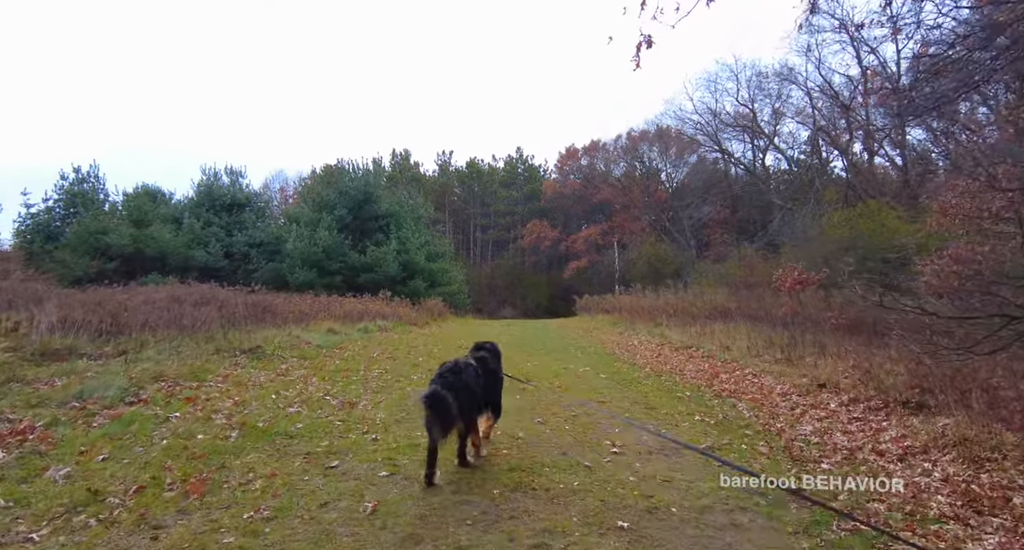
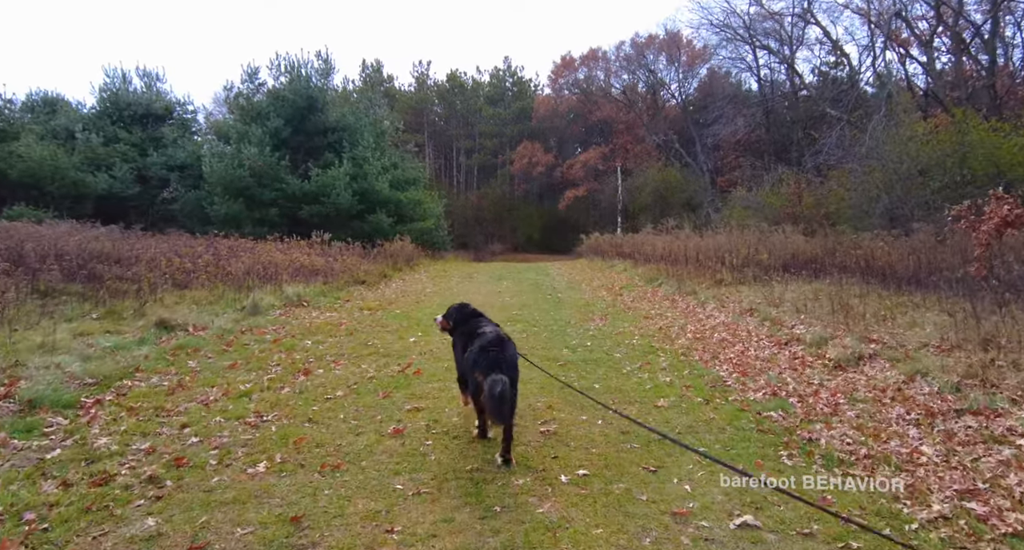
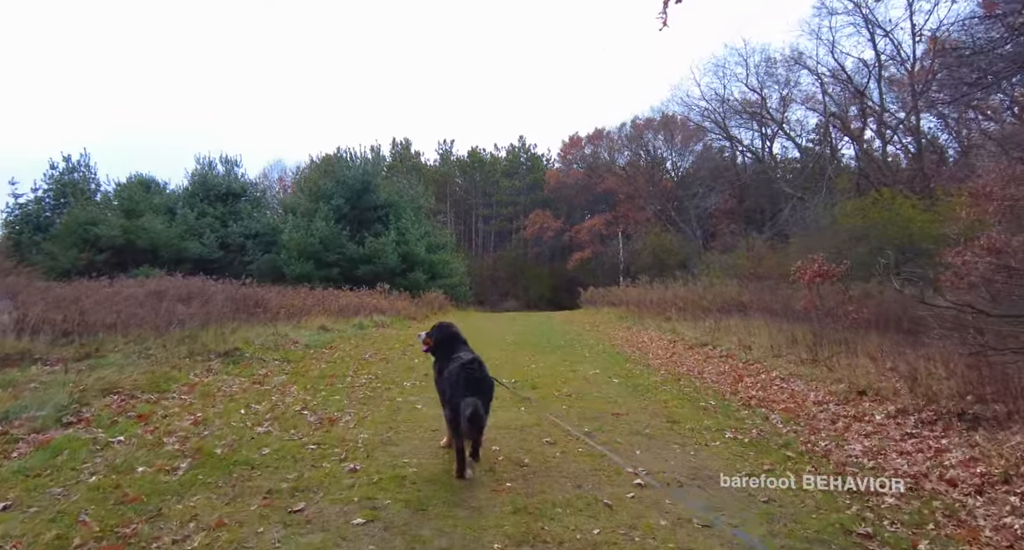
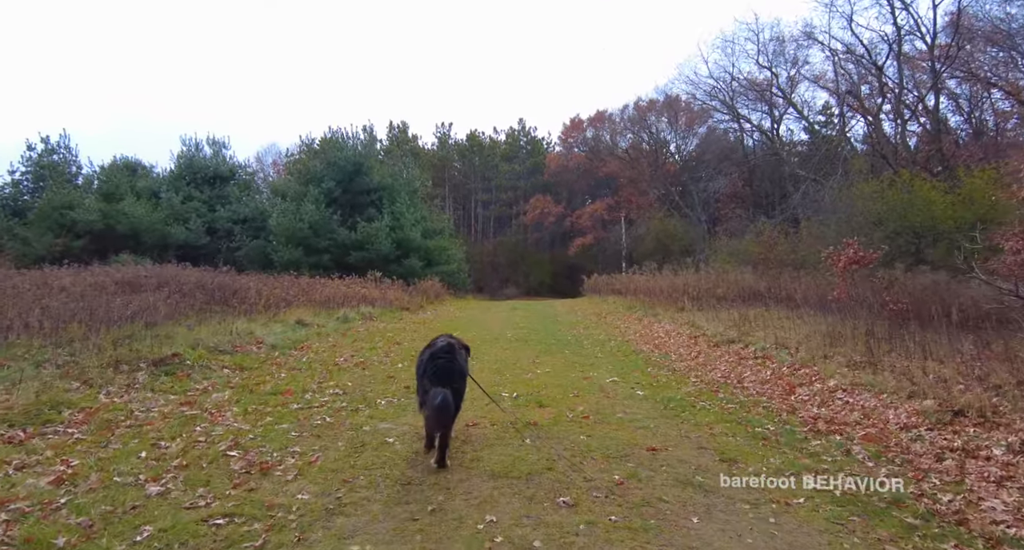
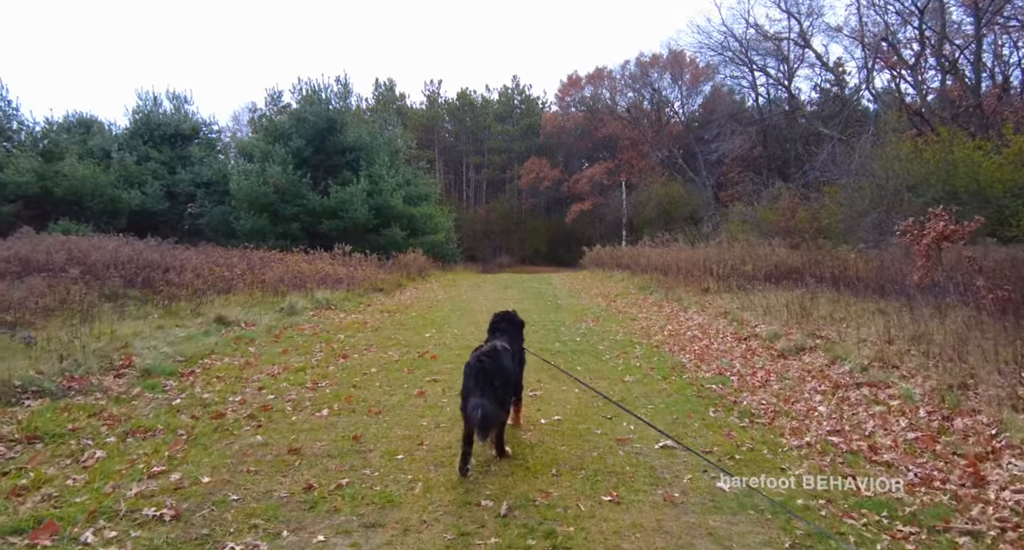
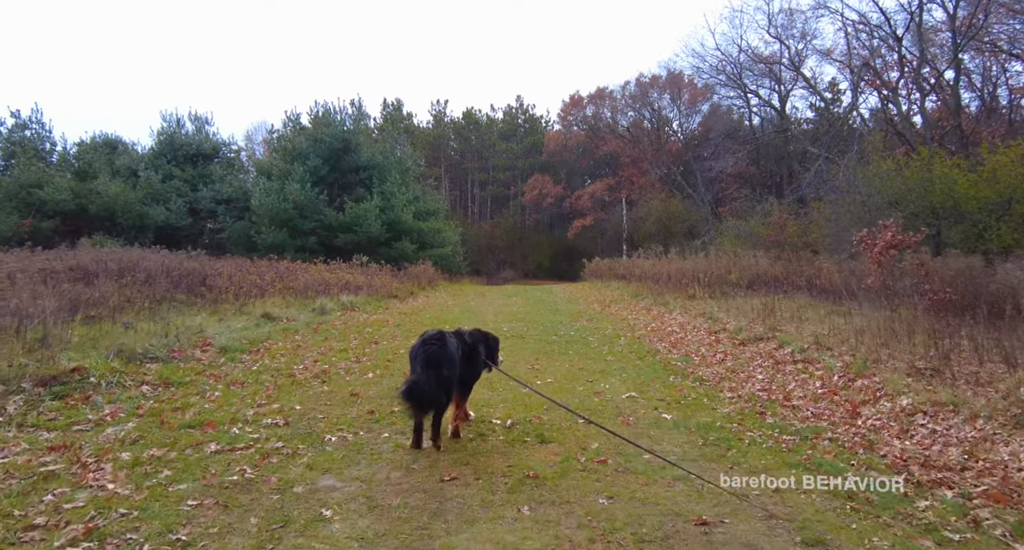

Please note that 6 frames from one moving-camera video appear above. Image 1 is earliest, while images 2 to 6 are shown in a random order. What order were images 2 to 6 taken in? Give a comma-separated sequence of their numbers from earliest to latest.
3, 4, 6, 5, 2
